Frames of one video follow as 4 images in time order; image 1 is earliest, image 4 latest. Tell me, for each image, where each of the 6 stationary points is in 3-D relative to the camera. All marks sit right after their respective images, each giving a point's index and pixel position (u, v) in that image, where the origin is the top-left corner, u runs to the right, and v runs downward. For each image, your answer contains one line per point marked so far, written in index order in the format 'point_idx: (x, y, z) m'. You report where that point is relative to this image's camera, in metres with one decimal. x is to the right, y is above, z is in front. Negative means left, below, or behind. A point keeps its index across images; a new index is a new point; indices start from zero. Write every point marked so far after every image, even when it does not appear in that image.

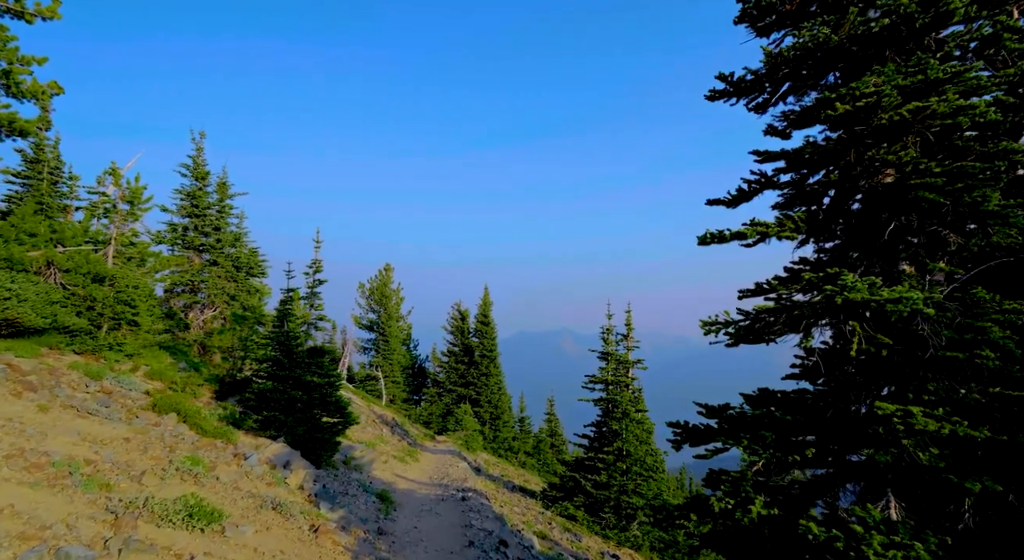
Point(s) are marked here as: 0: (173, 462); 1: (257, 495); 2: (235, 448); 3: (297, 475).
0: (-7.2, -3.9, +13.5) m
1: (-5.8, -4.9, +14.4) m
2: (-8.0, -4.9, +18.3) m
3: (-6.4, -5.8, +18.7) m
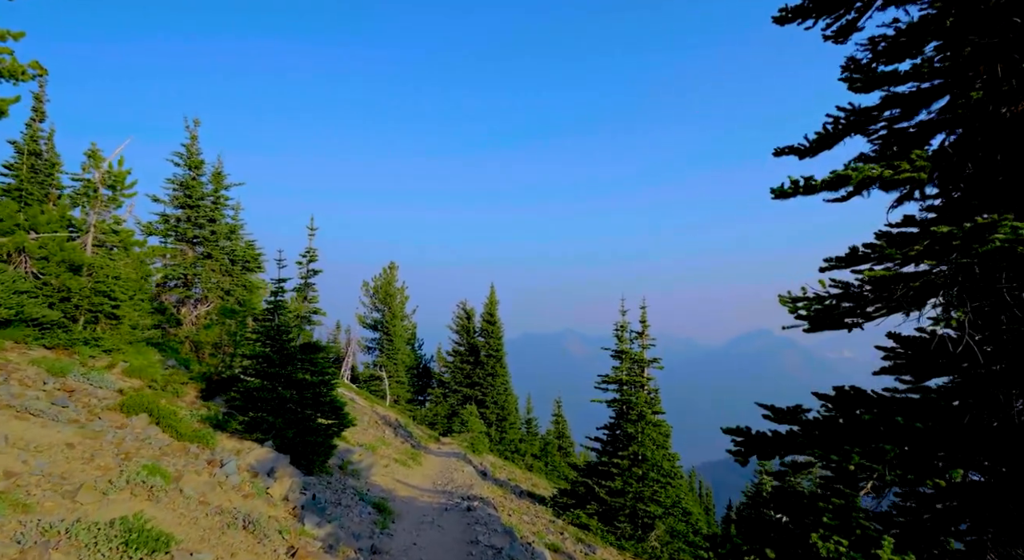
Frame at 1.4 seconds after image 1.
0: (-7.0, -3.5, +11.4) m
1: (-5.6, -4.5, +12.3) m
2: (-7.7, -4.5, +16.2) m
3: (-6.1, -5.4, +16.7) m
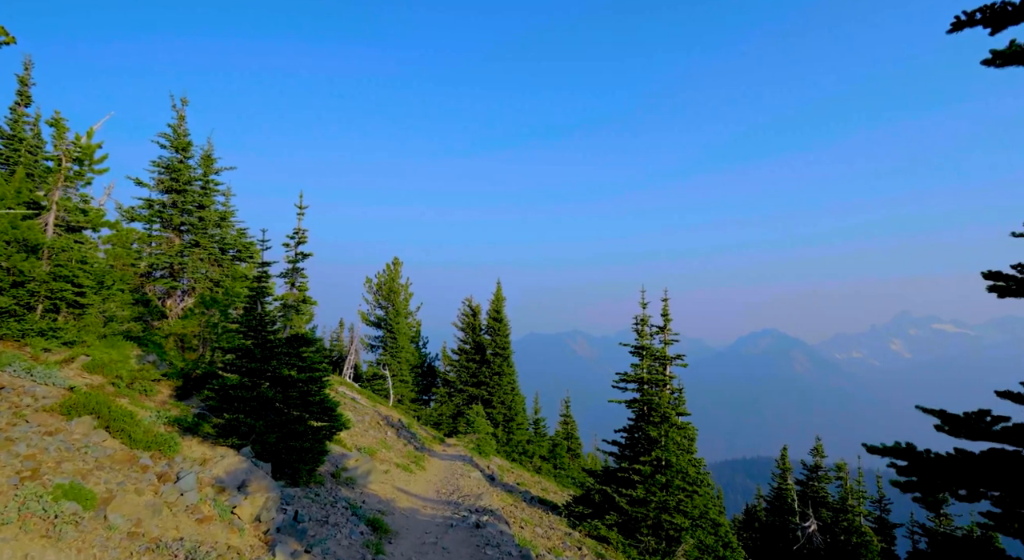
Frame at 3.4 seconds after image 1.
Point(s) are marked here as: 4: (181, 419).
0: (-6.6, -2.9, +8.6) m
1: (-5.2, -4.0, +9.5) m
2: (-7.3, -3.9, +13.4) m
3: (-5.7, -4.8, +13.8) m
4: (-10.0, -4.3, +19.5) m
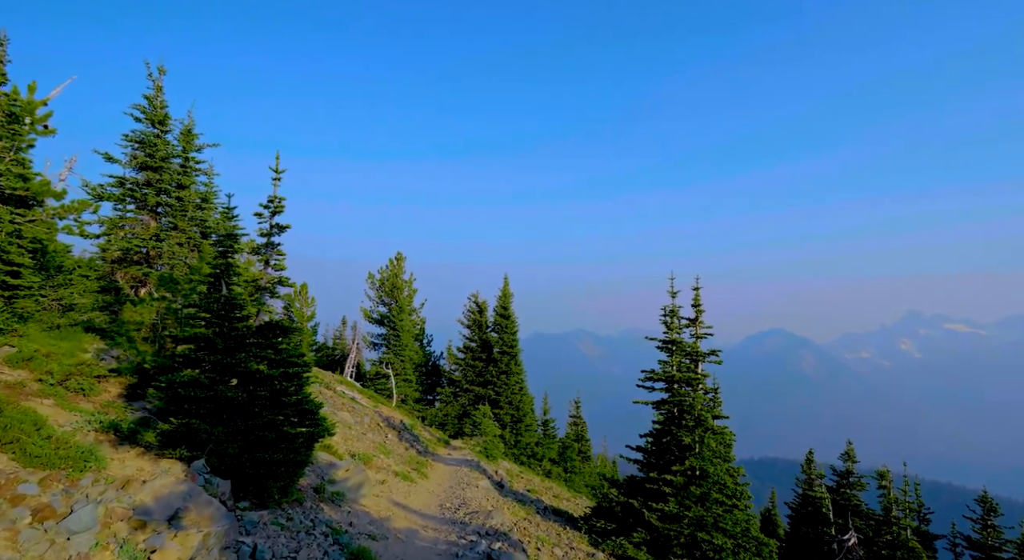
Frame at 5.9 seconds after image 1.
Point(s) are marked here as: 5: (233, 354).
0: (-6.2, -2.3, +4.8) m
1: (-4.8, -3.3, +5.7) m
2: (-6.9, -3.2, +9.7) m
3: (-5.2, -4.2, +10.1) m
4: (-9.5, -3.6, +15.8) m
5: (-7.4, -1.8, +16.5) m
